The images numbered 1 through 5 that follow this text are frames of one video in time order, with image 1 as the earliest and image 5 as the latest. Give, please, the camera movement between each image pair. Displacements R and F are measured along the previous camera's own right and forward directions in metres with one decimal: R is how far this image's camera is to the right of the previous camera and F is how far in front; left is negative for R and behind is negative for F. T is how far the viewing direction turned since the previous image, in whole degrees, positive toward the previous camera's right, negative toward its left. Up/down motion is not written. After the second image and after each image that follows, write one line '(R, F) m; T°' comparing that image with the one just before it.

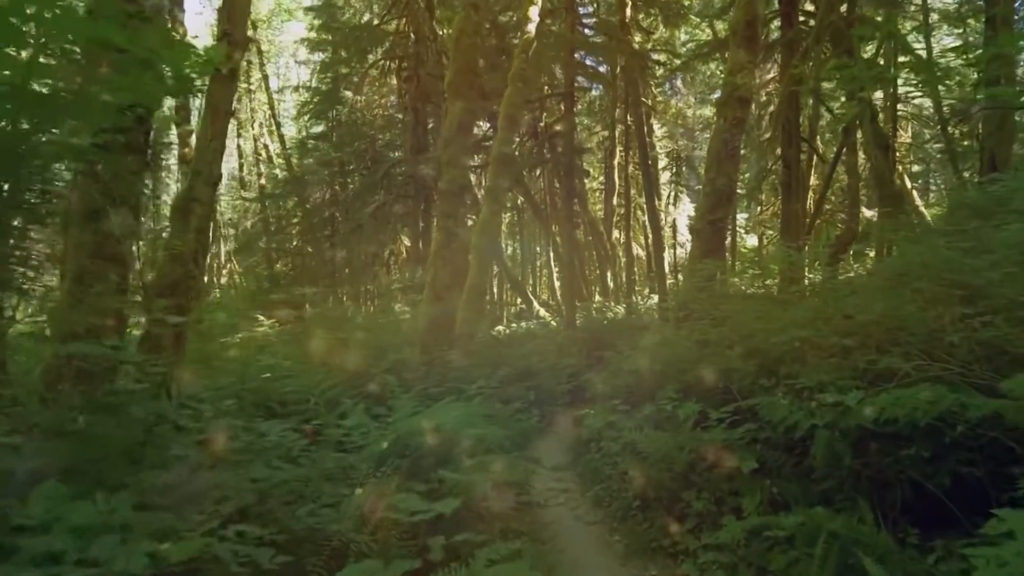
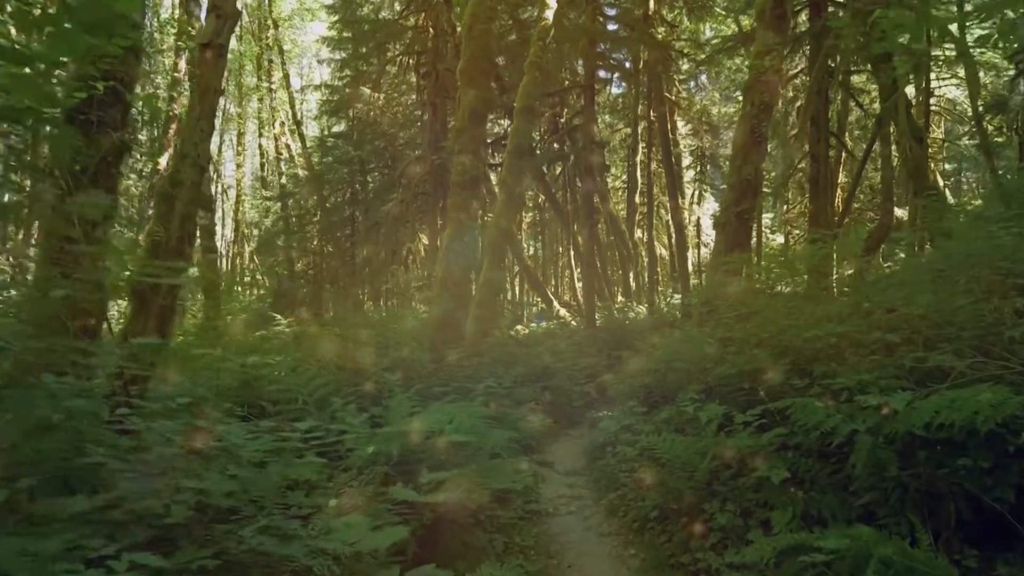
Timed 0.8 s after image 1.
(+0.1, +0.5) m; -2°
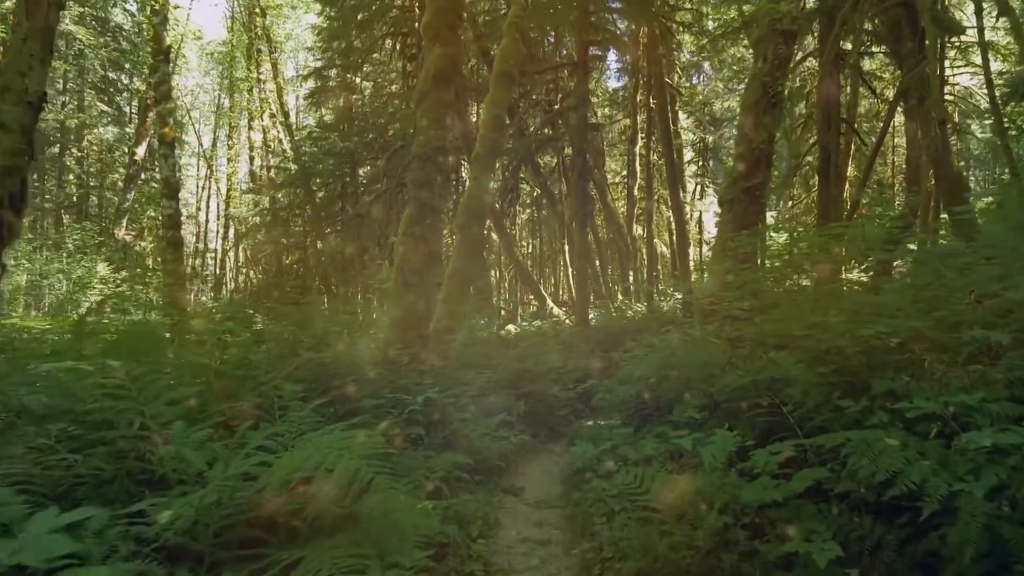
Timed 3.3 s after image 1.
(+0.4, +1.5) m; 0°
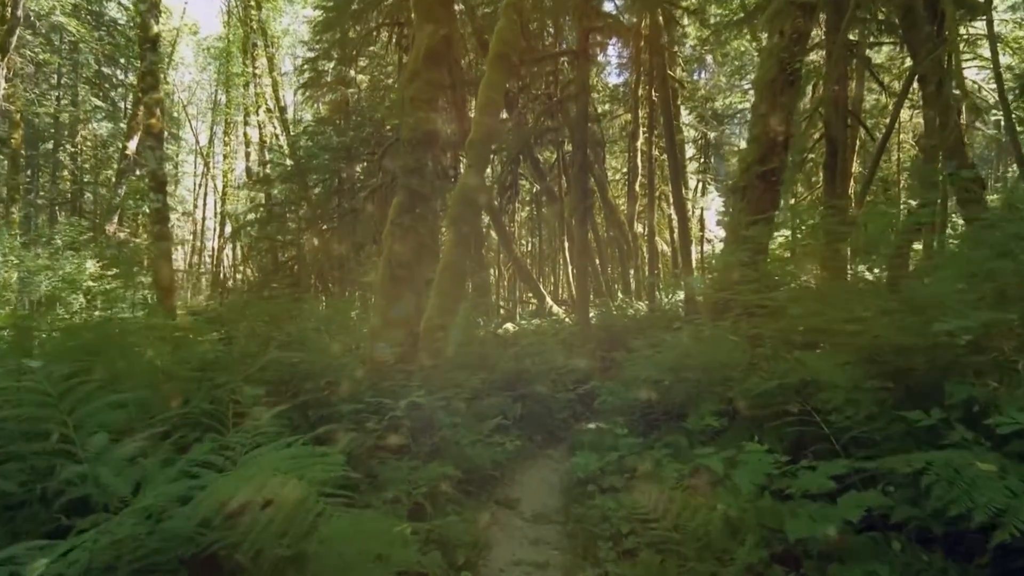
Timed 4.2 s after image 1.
(0.0, +0.6) m; 0°
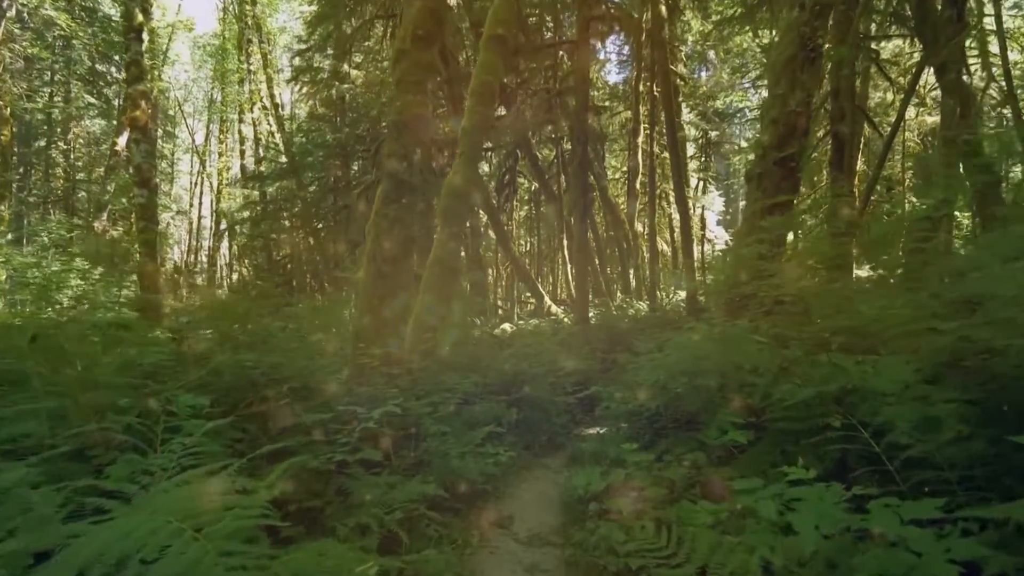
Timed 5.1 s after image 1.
(0.0, +0.6) m; 0°
